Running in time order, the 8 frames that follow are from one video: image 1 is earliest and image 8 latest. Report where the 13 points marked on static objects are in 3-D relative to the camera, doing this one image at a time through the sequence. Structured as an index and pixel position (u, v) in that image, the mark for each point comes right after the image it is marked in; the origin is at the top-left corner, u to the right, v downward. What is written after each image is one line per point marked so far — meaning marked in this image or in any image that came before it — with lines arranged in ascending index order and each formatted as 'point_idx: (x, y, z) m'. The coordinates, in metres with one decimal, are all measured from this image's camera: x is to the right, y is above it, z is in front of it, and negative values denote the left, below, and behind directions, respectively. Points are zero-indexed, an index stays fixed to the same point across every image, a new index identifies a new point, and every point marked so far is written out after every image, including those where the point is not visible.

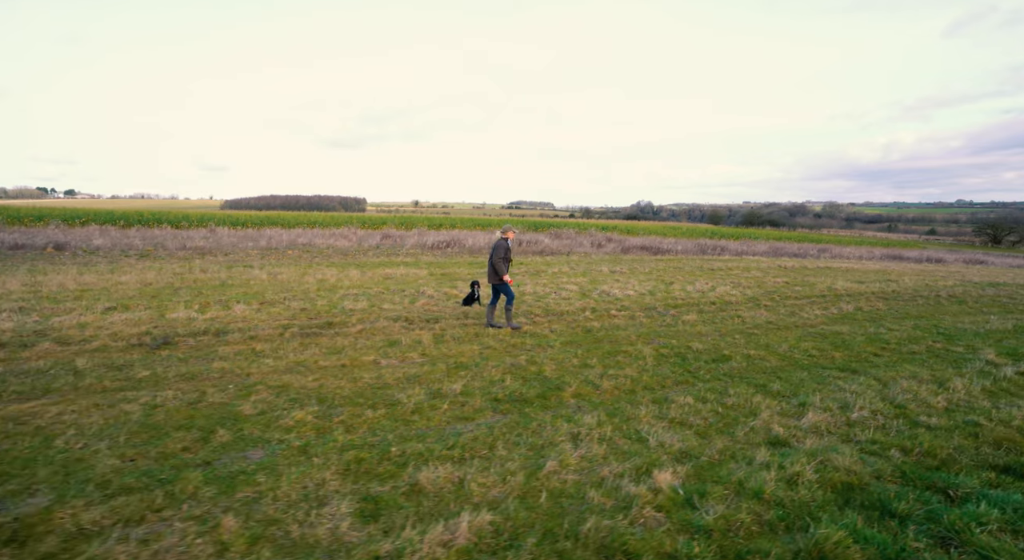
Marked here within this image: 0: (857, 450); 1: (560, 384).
0: (+3.0, -1.5, +4.7) m
1: (+0.6, -1.3, +6.4) m
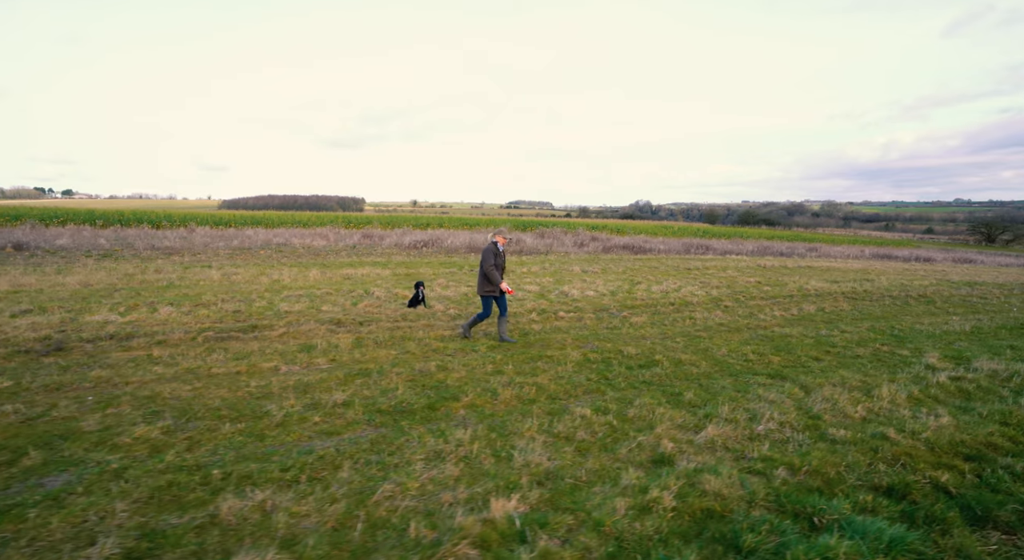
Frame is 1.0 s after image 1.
0: (+1.8, -1.5, +4.3) m
1: (-0.6, -1.3, +6.0) m
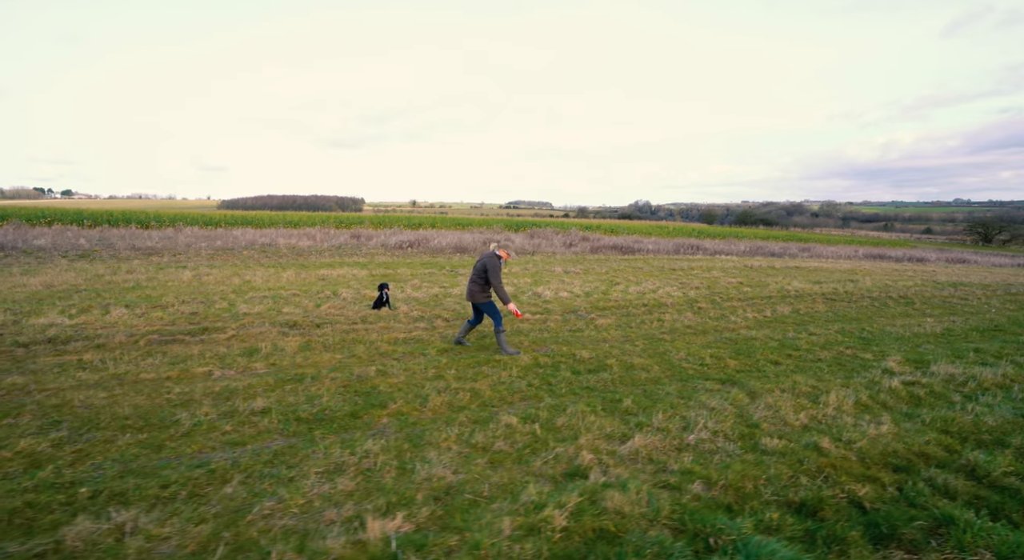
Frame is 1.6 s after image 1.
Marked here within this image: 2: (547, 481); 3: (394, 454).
0: (+1.1, -1.6, +4.0) m
1: (-1.4, -1.3, +5.8) m
2: (+0.3, -1.5, +4.1) m
3: (-1.0, -1.5, +4.5) m
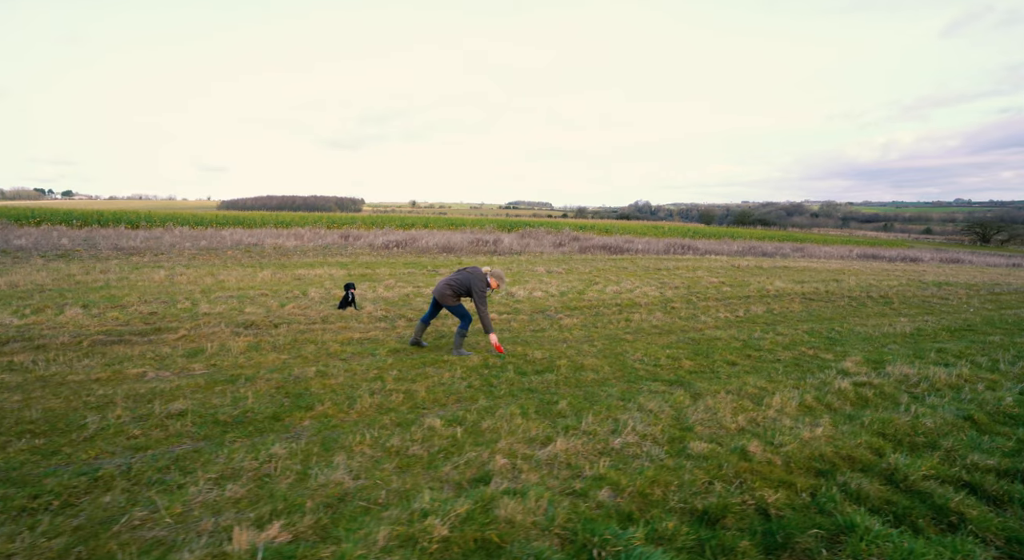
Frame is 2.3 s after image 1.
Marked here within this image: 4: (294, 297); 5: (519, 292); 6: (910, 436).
0: (+0.3, -1.5, +3.9) m
1: (-2.1, -1.3, +5.6) m
2: (-0.5, -1.5, +4.0) m
3: (-1.7, -1.4, +4.3) m
4: (-5.2, -0.4, +12.9) m
5: (+0.2, -0.3, +15.1) m
6: (+3.7, -1.5, +5.0) m
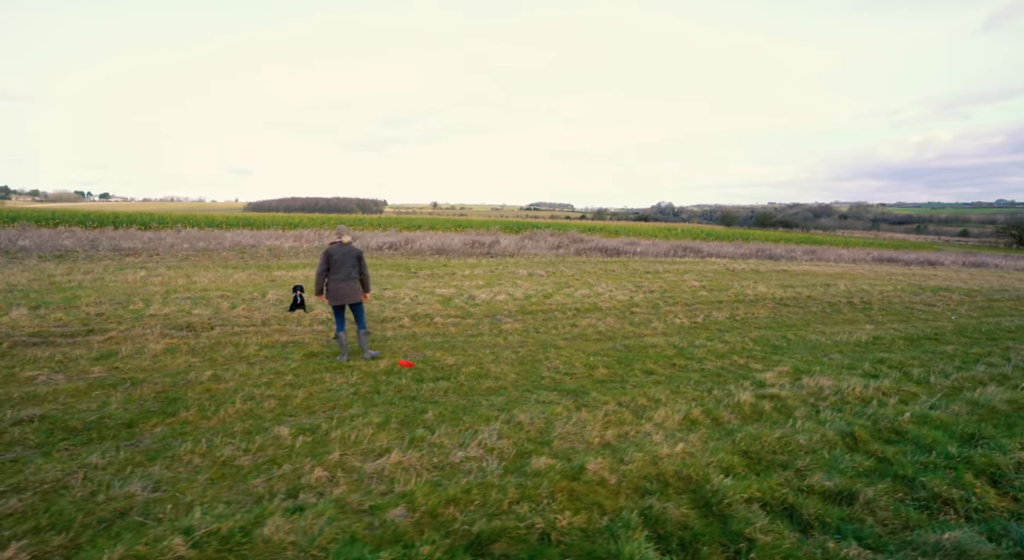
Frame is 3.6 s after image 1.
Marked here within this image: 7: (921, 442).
0: (-1.1, -1.6, +3.7) m
1: (-3.5, -1.3, +5.6) m
2: (-1.9, -1.6, +3.8) m
3: (-3.2, -1.5, +4.2) m
4: (-6.3, -0.5, +13.0) m
5: (-0.8, -0.4, +15.0) m
6: (+2.3, -1.5, +4.7) m
7: (+3.8, -1.5, +4.9) m
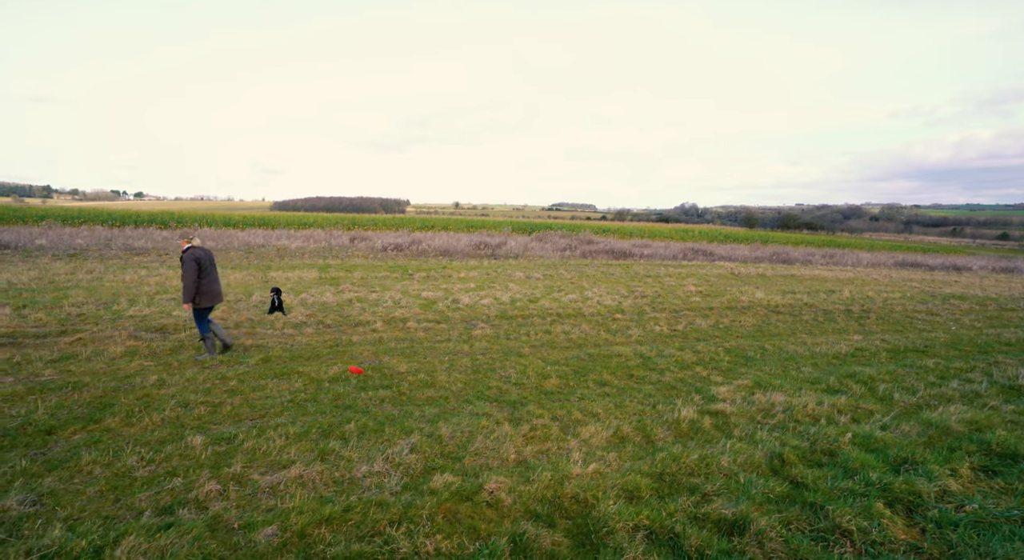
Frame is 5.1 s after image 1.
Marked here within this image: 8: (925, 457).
0: (-2.0, -1.7, +3.7) m
1: (-4.2, -1.4, +5.6) m
2: (-2.8, -1.7, +3.8) m
3: (-4.0, -1.6, +4.2) m
4: (-6.8, -0.5, +13.1) m
5: (-1.2, -0.5, +14.9) m
6: (+1.5, -1.7, +4.5) m
7: (+3.0, -1.6, +4.7) m
8: (+3.7, -1.6, +4.8) m
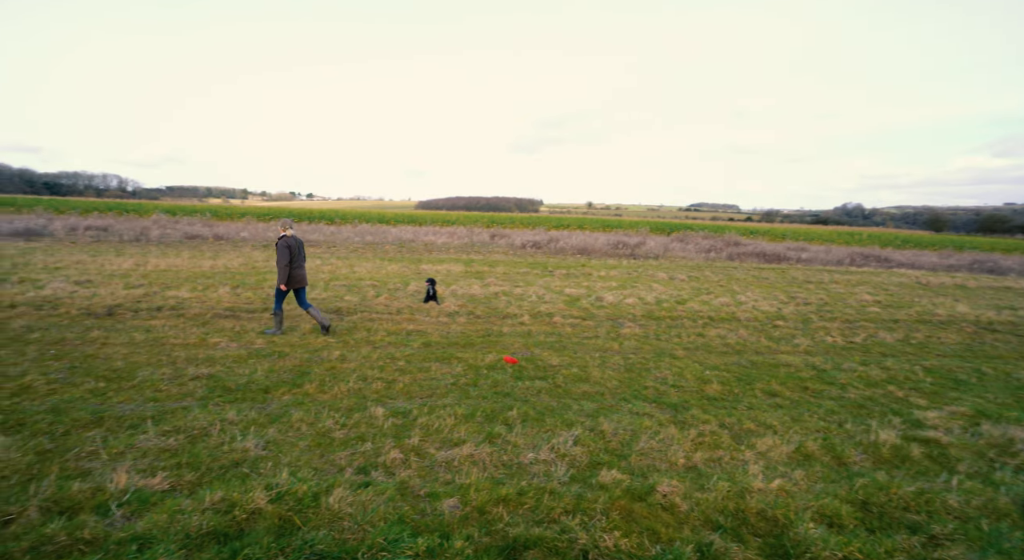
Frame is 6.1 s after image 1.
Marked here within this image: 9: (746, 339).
0: (-0.7, -1.6, +3.9) m
1: (-2.5, -1.2, +6.3) m
2: (-1.5, -1.5, +4.2) m
3: (-2.5, -1.4, +5.0) m
4: (-3.1, -0.3, +14.2) m
5: (+2.7, -0.5, +14.6) m
6: (+2.8, -1.7, +3.9) m
7: (+4.3, -1.7, +3.7) m
8: (+5.0, -1.7, +3.6) m
9: (+4.4, -1.1, +10.1) m
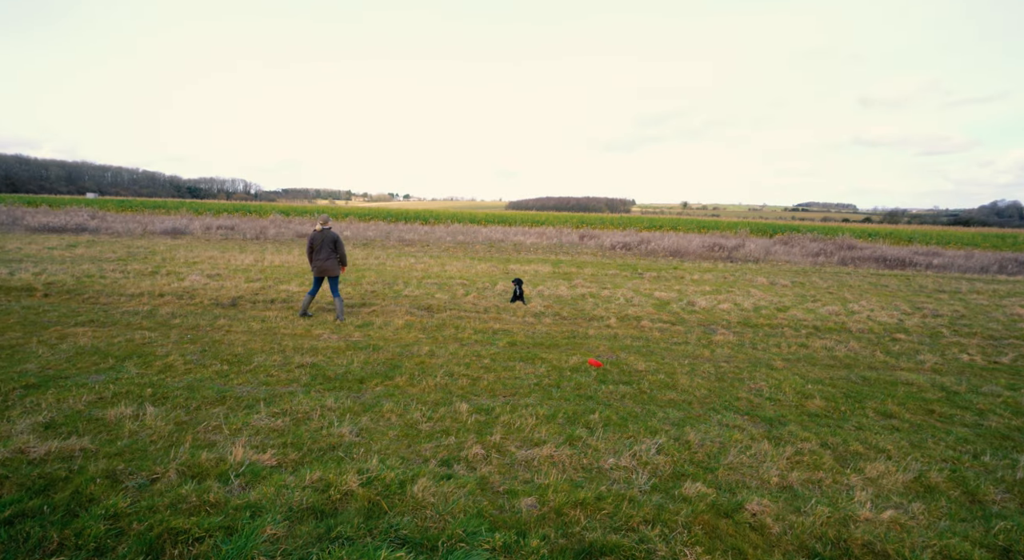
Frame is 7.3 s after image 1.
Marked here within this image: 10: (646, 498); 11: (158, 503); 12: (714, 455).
0: (-0.2, -1.6, +4.0) m
1: (-1.5, -1.2, +6.7) m
2: (-0.8, -1.5, +4.4) m
3: (-1.8, -1.3, +5.3) m
4: (-0.8, -0.2, +14.6) m
5: (+5.0, -0.6, +14.0) m
6: (+3.3, -1.7, +3.4) m
7: (+4.8, -1.8, +3.0) m
8: (+5.5, -1.8, +2.8) m
9: (+5.9, -1.3, +9.3) m
10: (+1.0, -1.6, +3.9) m
11: (-2.5, -1.6, +3.8) m
12: (+1.8, -1.6, +4.8) m
